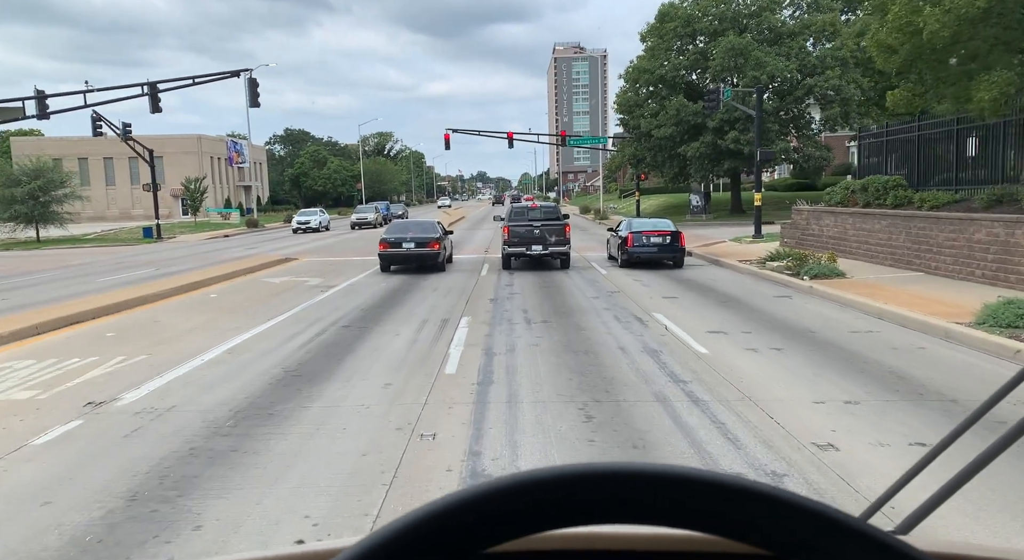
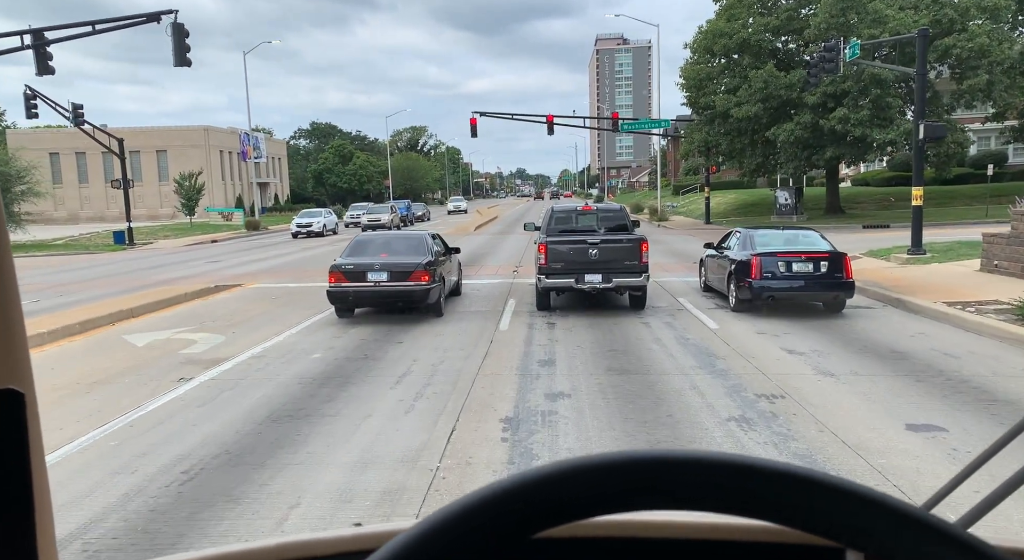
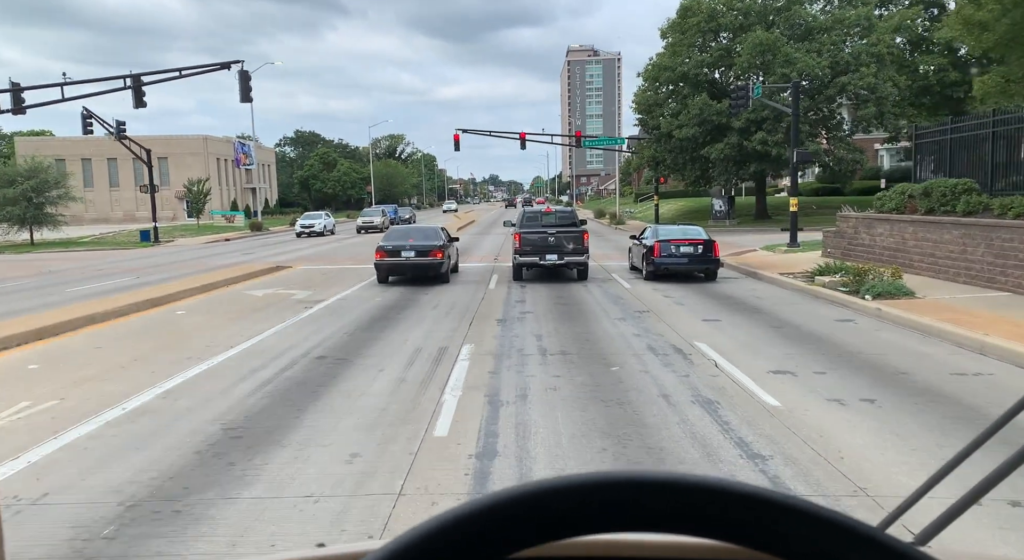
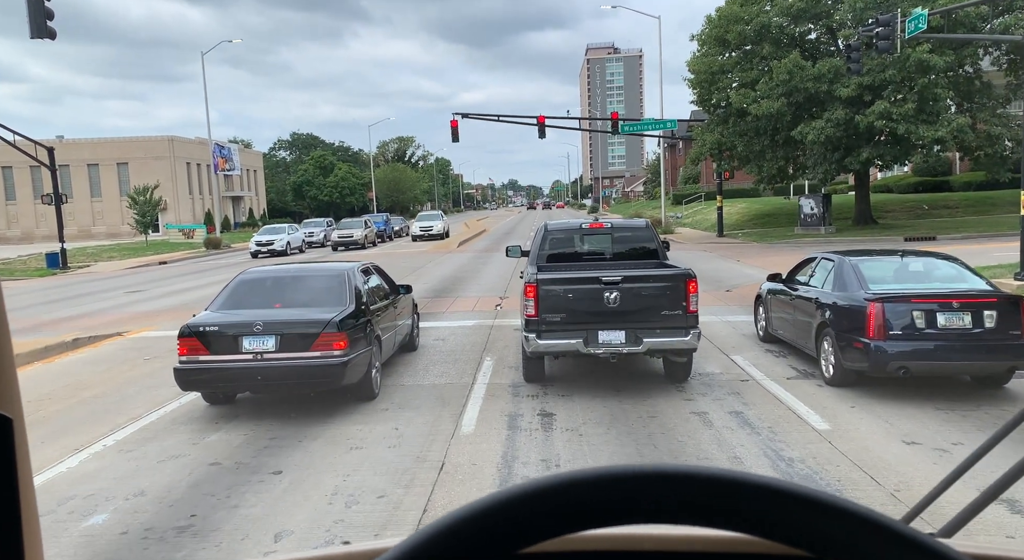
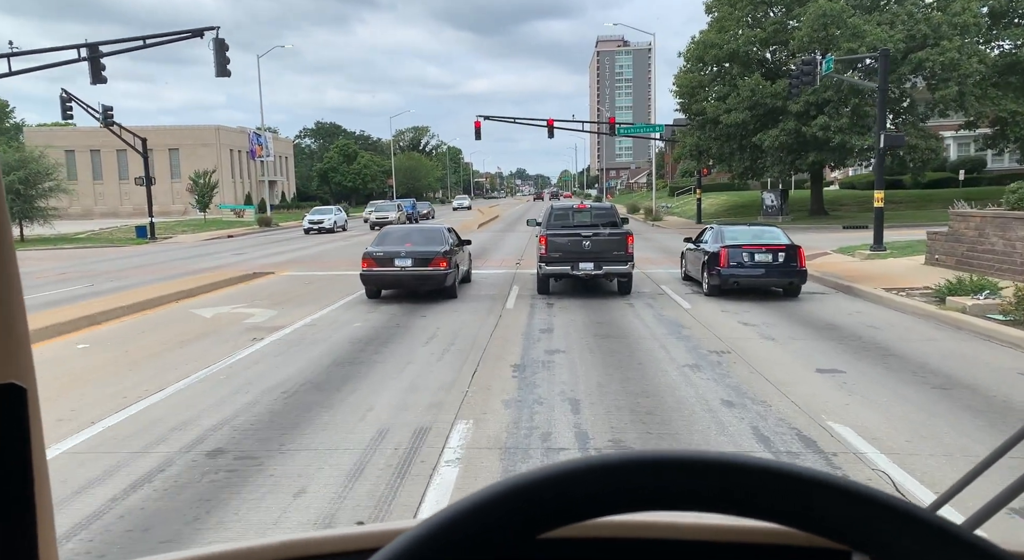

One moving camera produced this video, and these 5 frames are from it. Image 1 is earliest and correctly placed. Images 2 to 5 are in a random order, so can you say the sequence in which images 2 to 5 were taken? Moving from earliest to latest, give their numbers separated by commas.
3, 5, 2, 4
